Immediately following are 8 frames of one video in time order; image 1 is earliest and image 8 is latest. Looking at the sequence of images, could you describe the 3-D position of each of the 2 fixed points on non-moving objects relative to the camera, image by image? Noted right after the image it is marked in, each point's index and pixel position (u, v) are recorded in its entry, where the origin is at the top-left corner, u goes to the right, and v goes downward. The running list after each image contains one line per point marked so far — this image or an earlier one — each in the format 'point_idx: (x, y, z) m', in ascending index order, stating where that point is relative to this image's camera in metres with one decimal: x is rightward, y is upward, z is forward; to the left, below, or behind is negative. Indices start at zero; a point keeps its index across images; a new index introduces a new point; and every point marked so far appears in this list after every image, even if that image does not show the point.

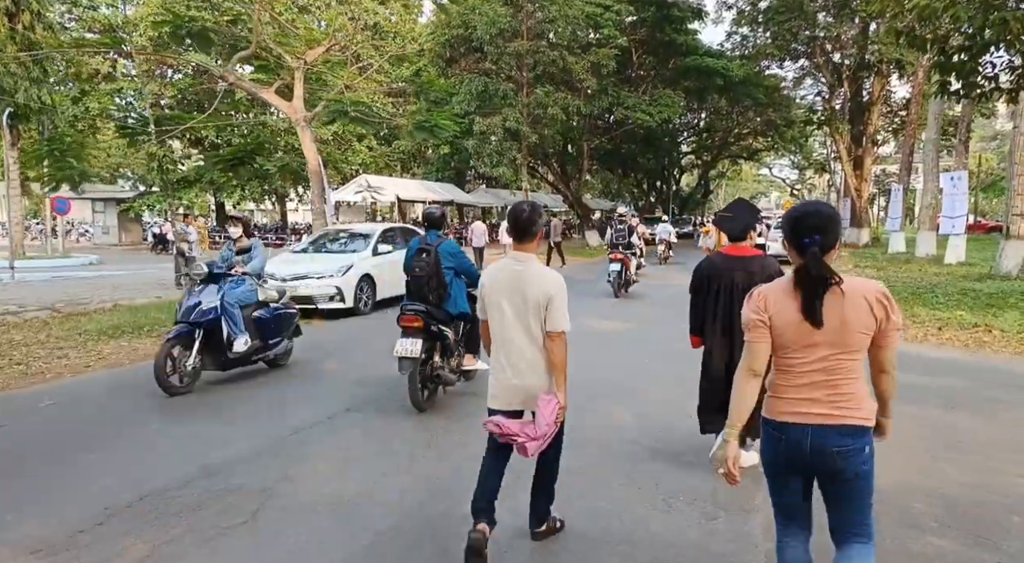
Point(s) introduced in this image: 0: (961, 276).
0: (+10.9, +0.1, +16.2) m
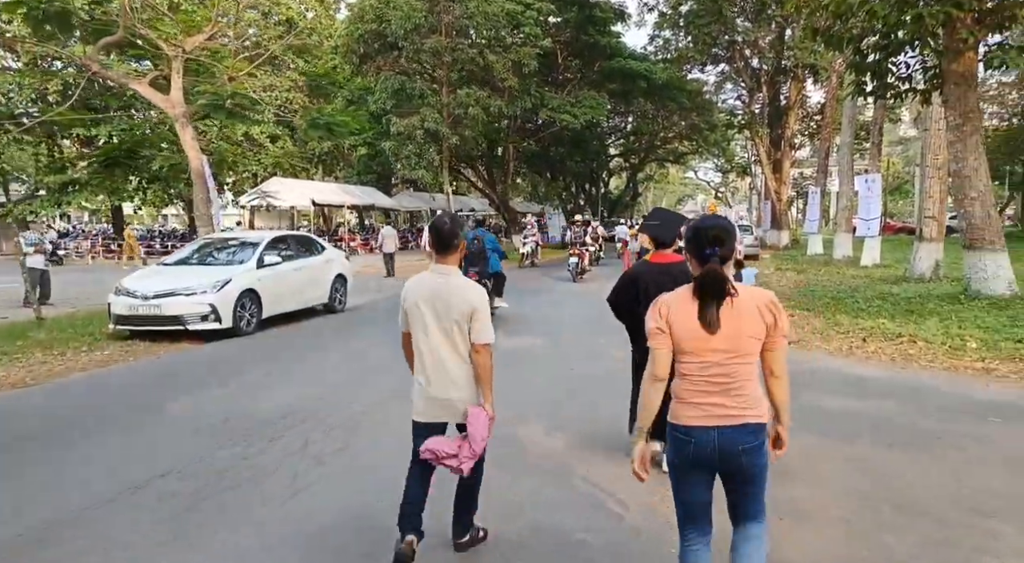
0: (+8.9, +0.1, +16.2) m
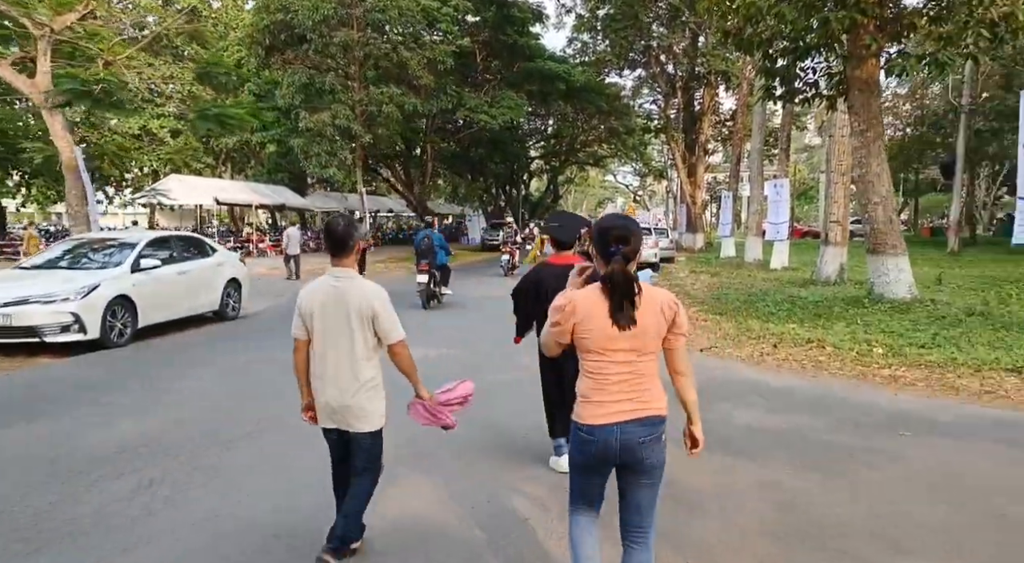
0: (+6.8, 0.0, +16.6) m
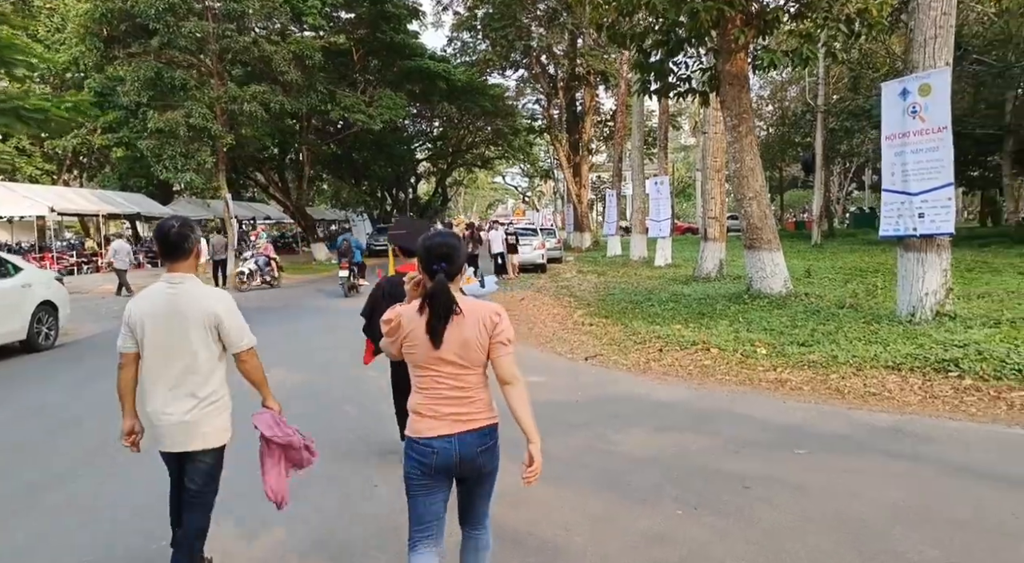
0: (+3.9, +0.1, +16.6) m
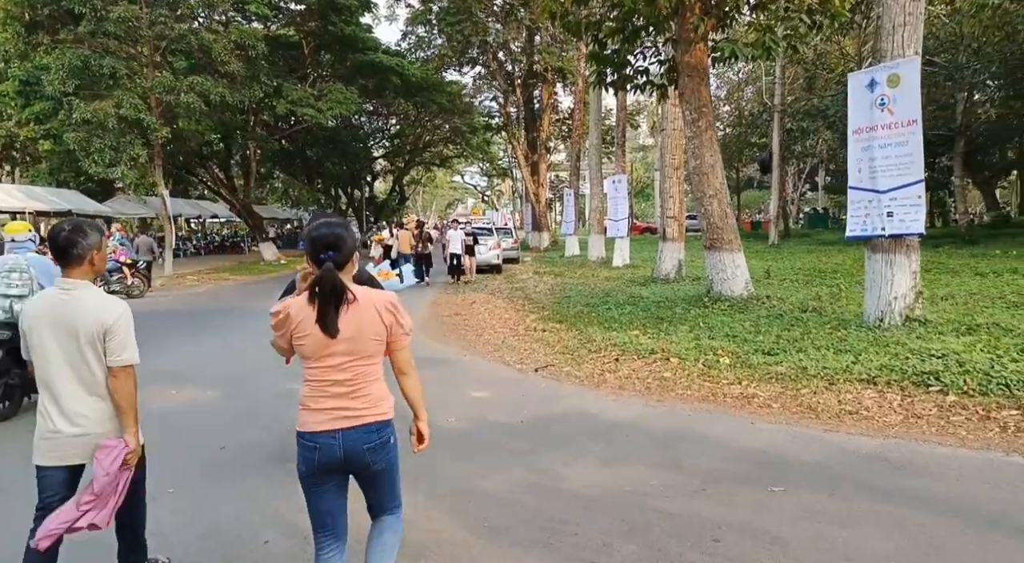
0: (+2.8, 0.0, +16.1) m
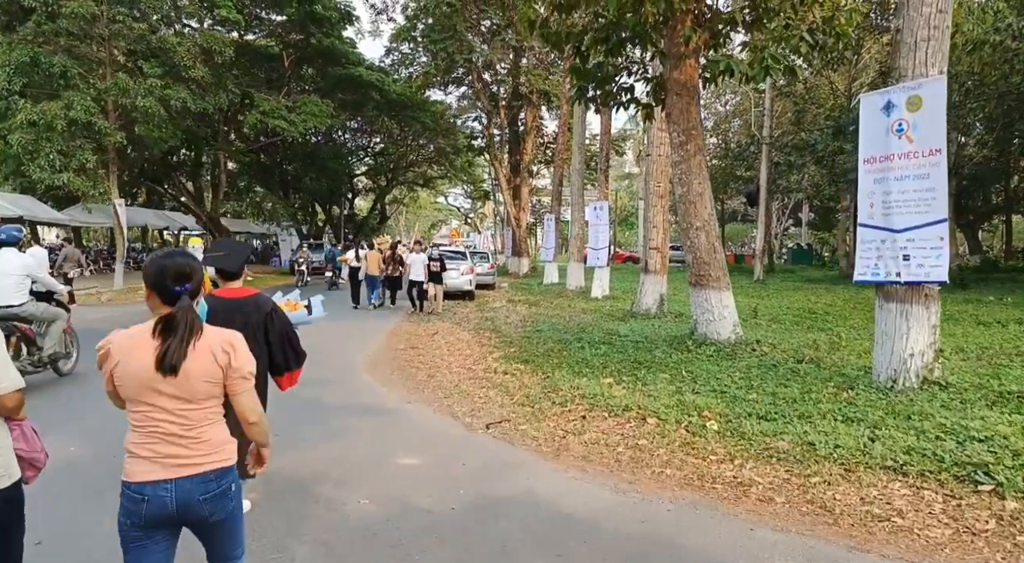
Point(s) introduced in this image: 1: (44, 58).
0: (+2.1, -0.7, +15.0) m
1: (-11.7, +5.6, +16.7) m
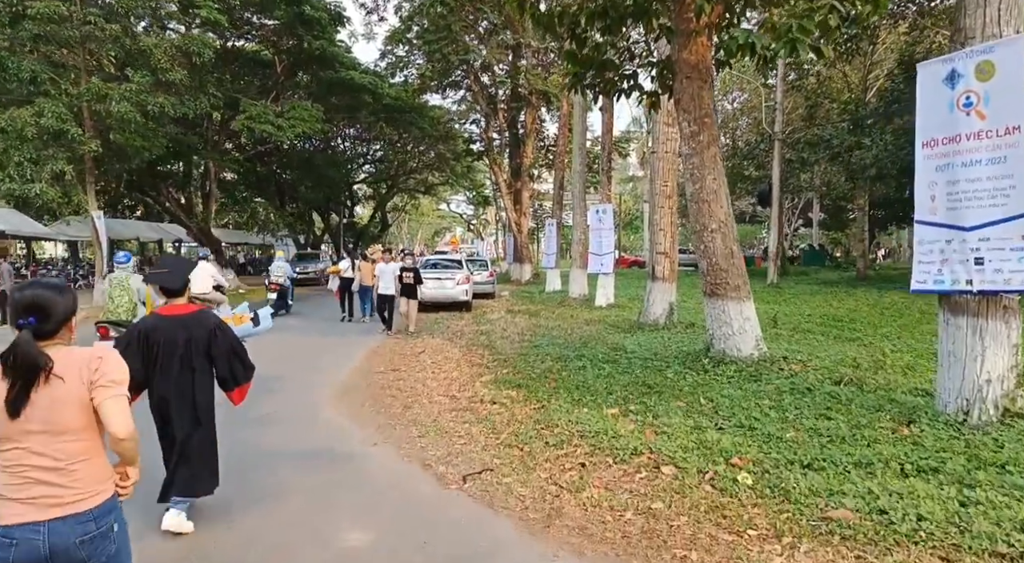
0: (+2.0, -0.9, +13.9) m
1: (-11.8, +5.2, +15.7) m
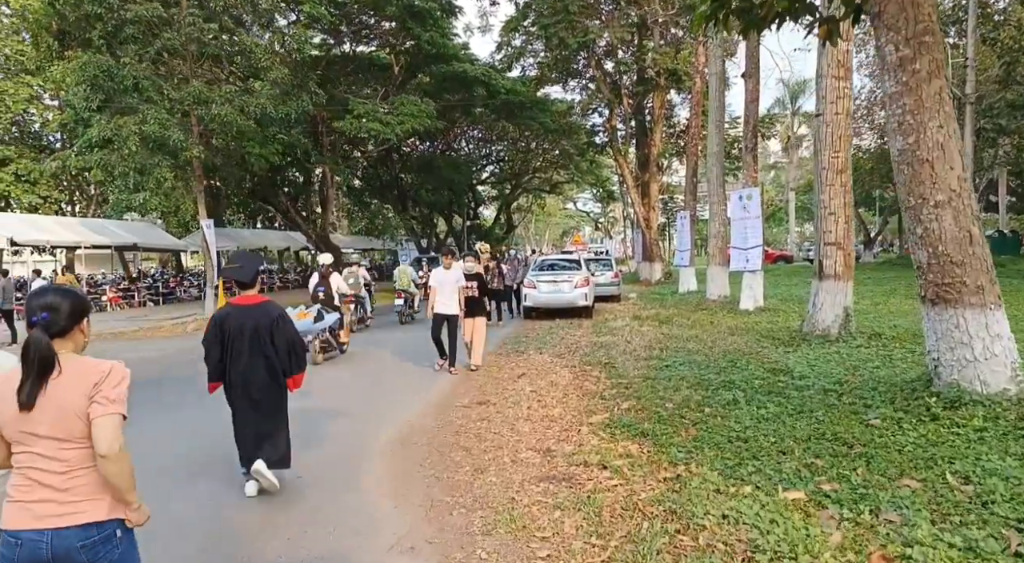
0: (+4.2, -0.9, +11.1) m
1: (-9.2, +4.9, +15.6) m
